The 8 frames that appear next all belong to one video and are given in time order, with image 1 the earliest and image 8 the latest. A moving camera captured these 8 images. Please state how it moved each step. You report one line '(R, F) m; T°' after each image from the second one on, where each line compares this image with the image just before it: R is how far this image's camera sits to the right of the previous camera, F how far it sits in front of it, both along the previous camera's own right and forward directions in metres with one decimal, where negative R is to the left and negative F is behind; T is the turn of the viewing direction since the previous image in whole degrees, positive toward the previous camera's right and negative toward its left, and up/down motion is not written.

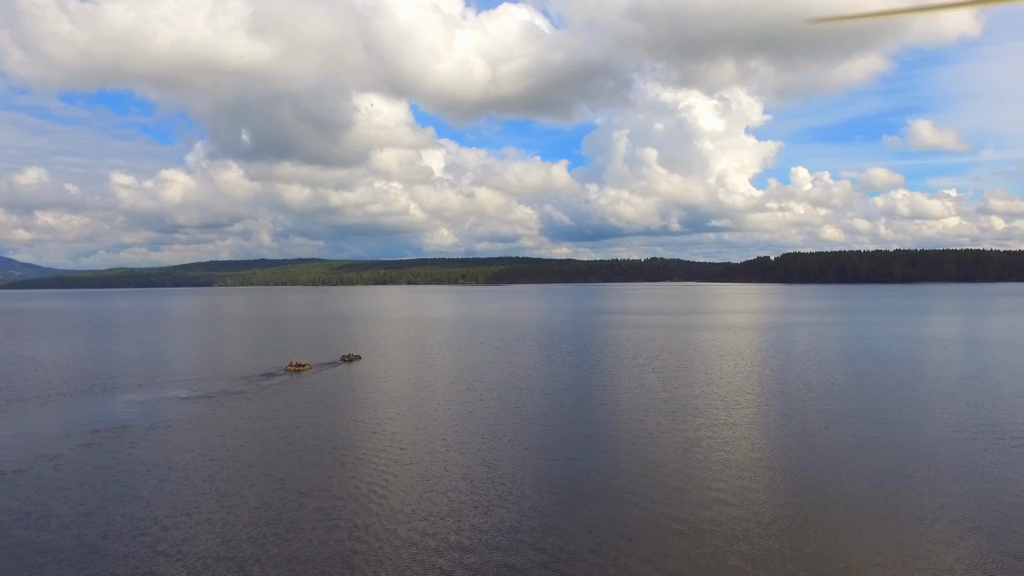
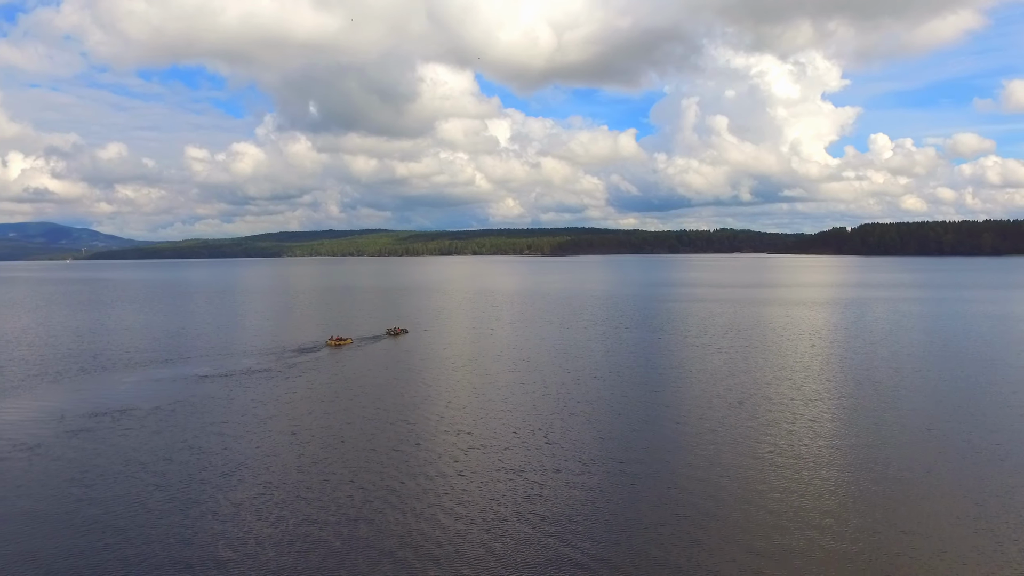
(+0.6, +2.8) m; -5°
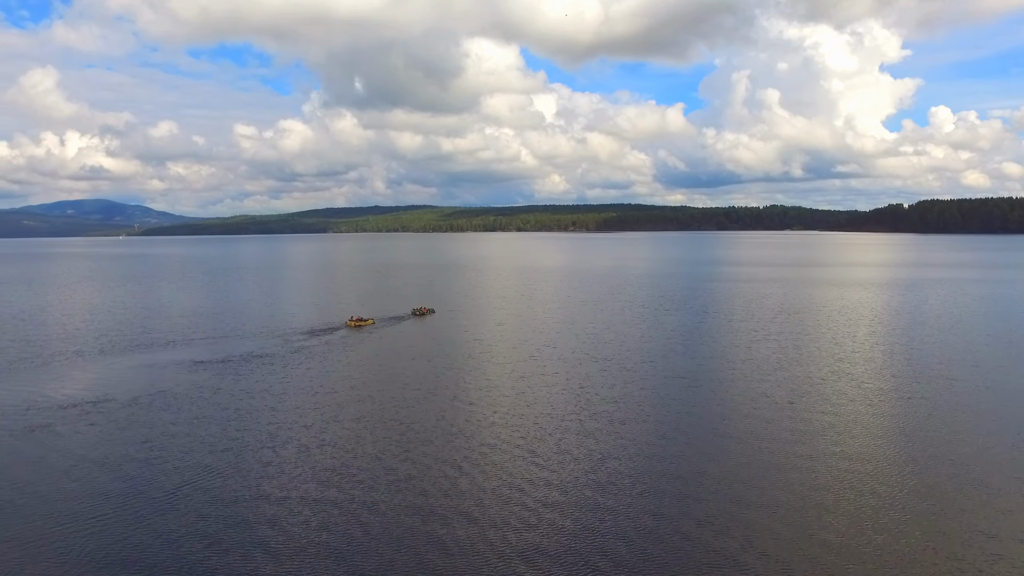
(+0.6, +2.5) m; -3°
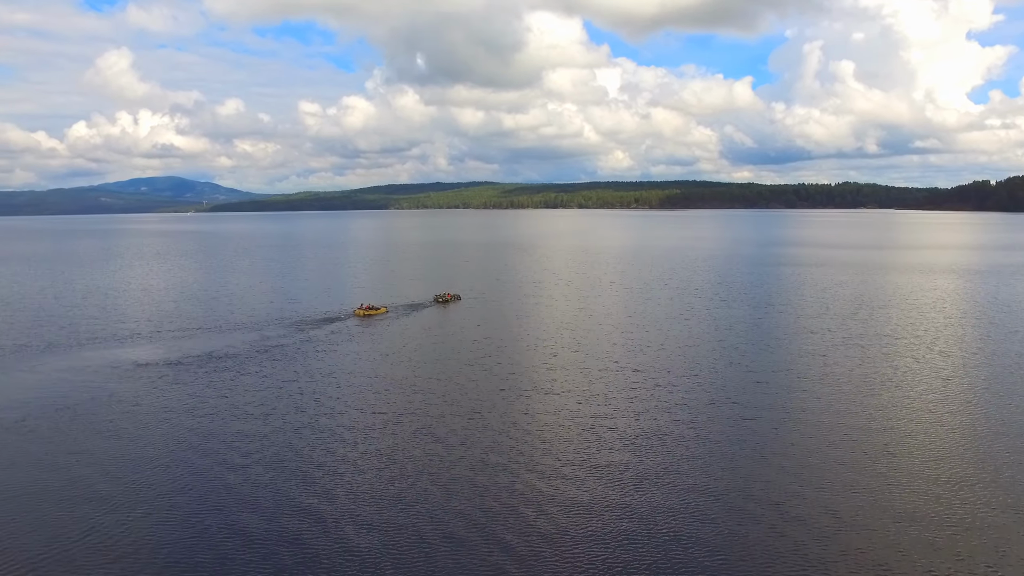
(+1.2, +4.7) m; -4°
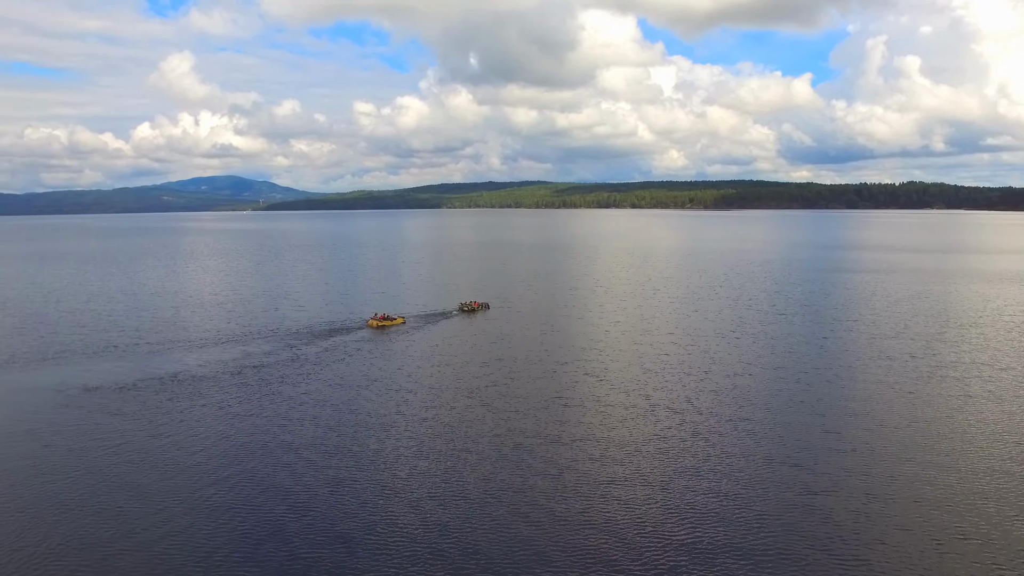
(+0.8, +3.2) m; -4°
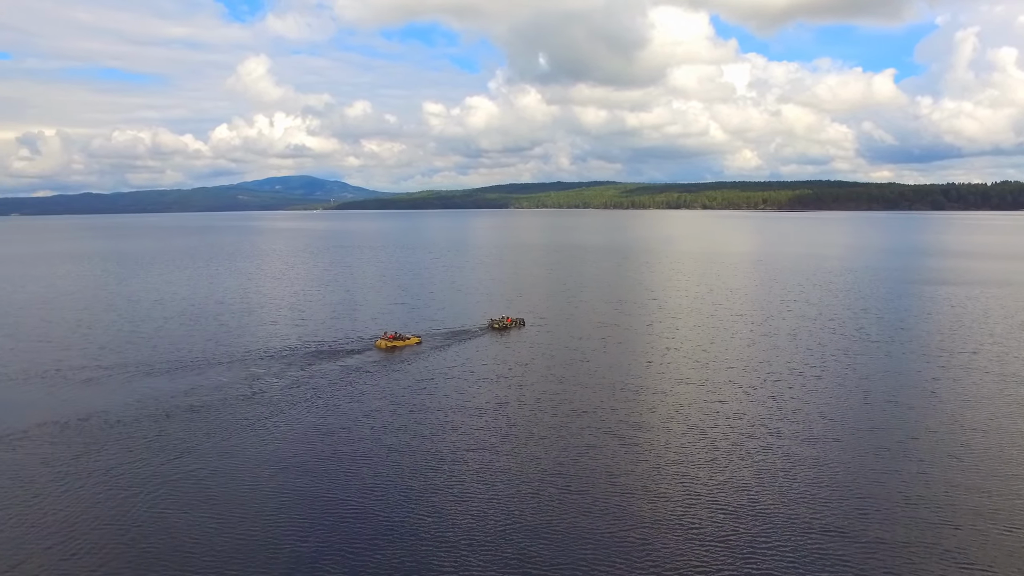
(+1.0, +4.0) m; -5°
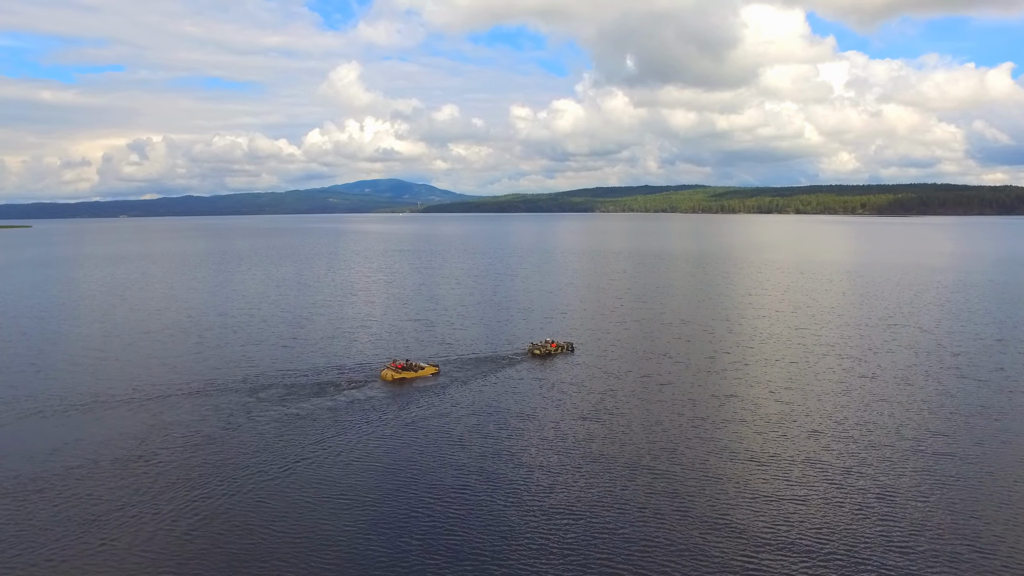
(+0.9, +5.5) m; -6°
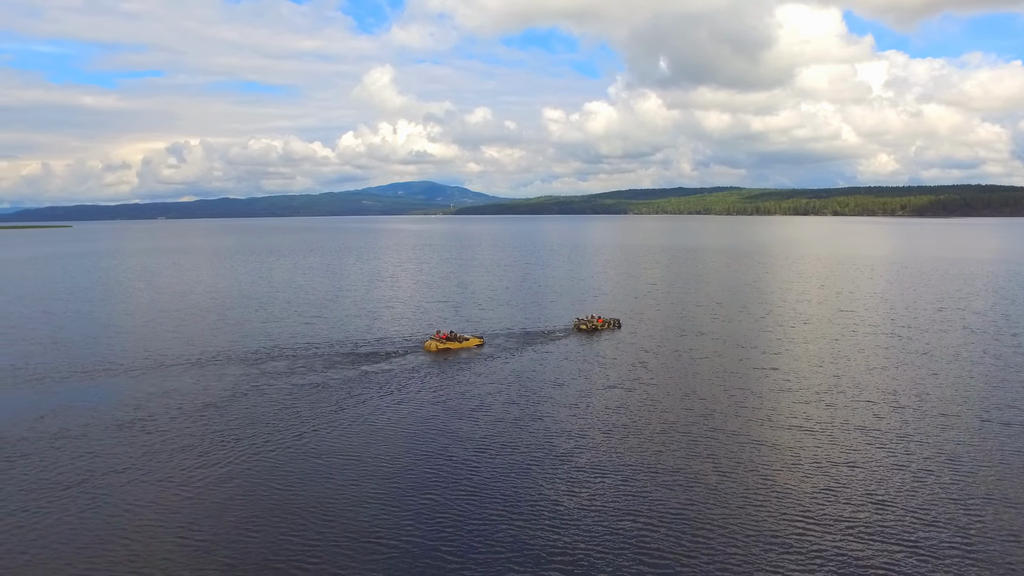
(-0.1, +1.5) m; -2°
